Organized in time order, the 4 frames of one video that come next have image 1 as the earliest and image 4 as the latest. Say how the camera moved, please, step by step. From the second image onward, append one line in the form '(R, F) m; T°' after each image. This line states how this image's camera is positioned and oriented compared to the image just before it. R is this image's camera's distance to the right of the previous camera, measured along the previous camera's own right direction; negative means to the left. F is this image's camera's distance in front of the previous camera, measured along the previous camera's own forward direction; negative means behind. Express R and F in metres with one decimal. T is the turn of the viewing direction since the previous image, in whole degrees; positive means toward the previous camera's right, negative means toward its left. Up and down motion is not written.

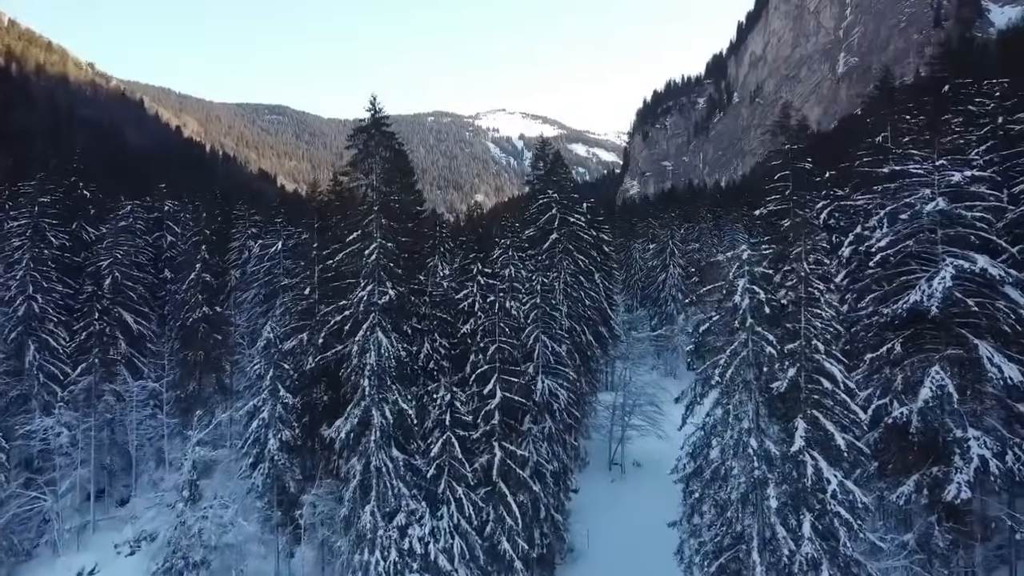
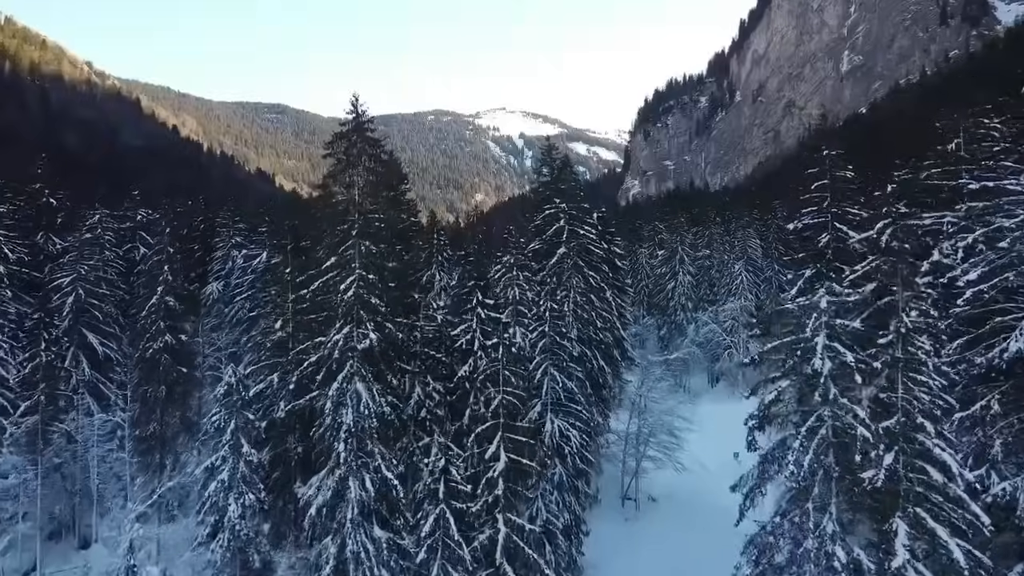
(-0.2, +3.3) m; 0°
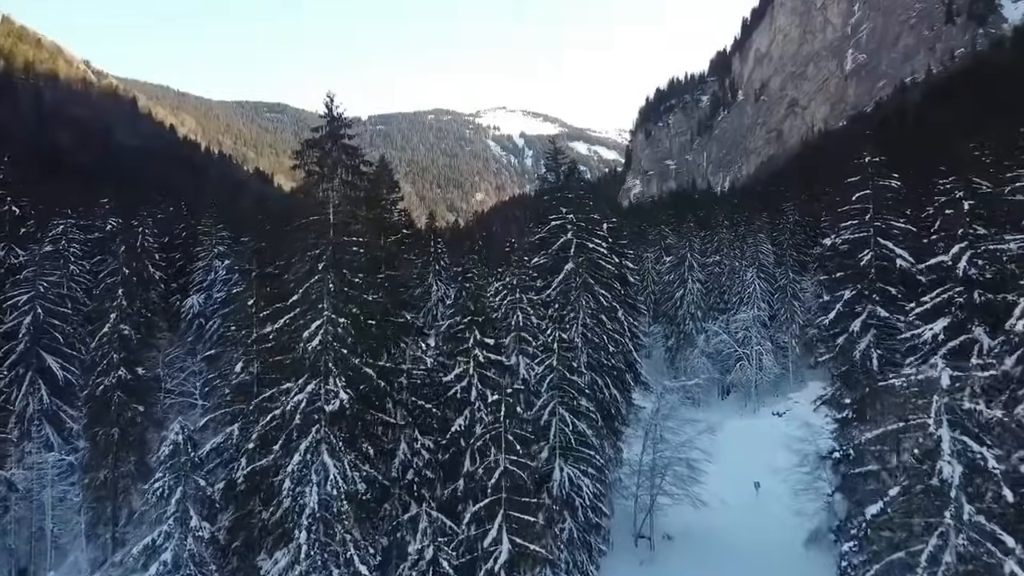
(-0.1, +3.0) m; 0°
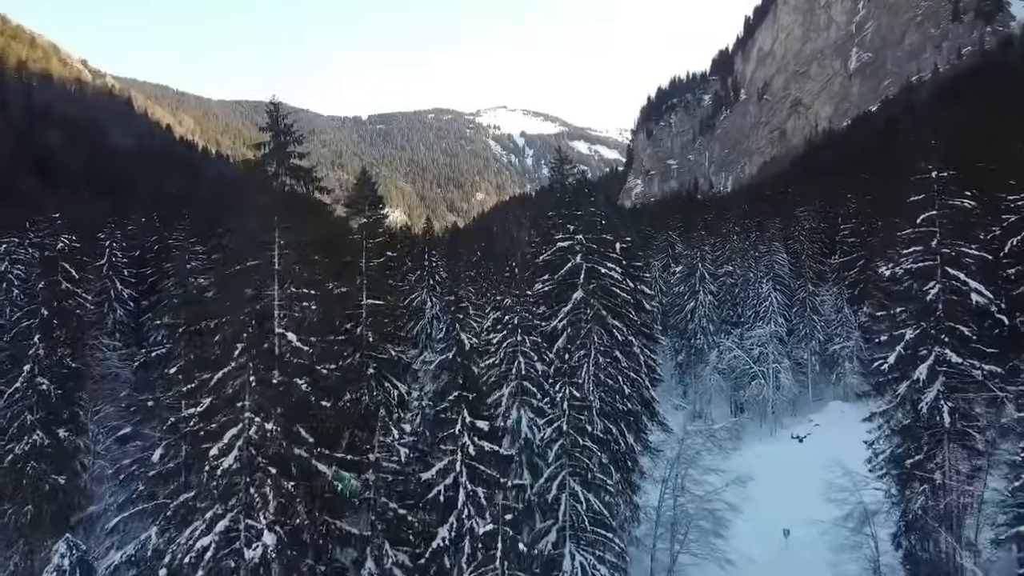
(0.0, +3.8) m; 0°
